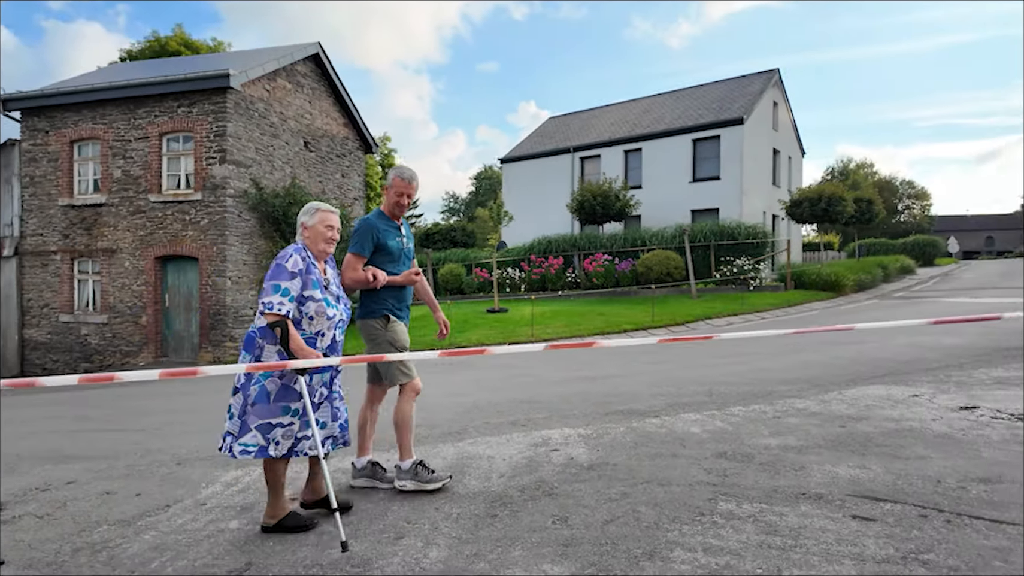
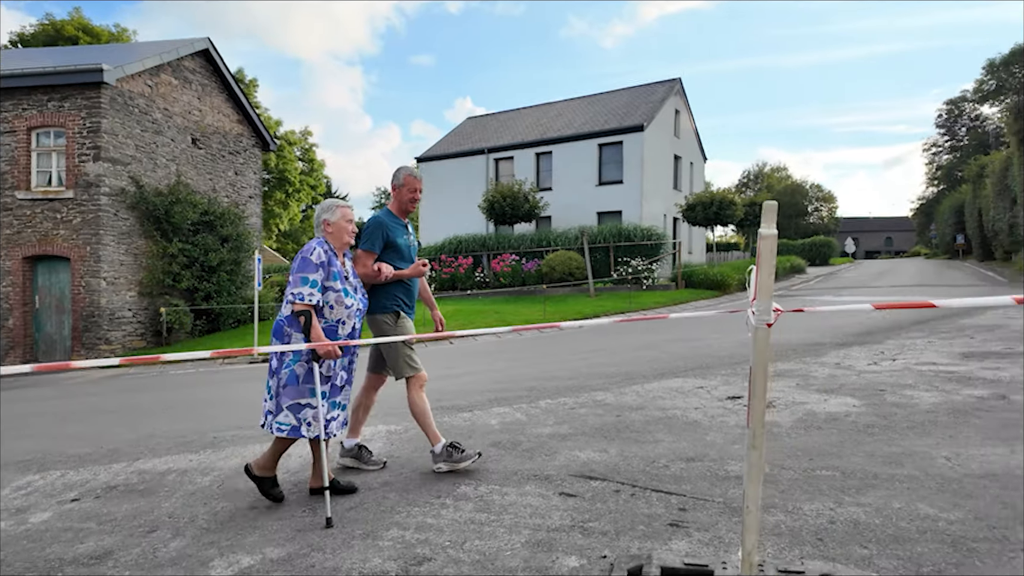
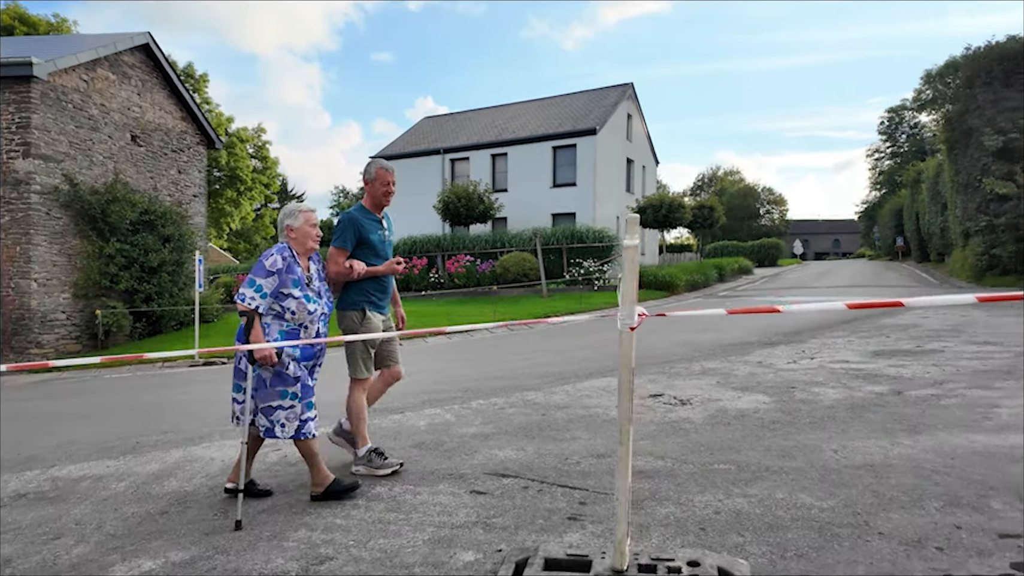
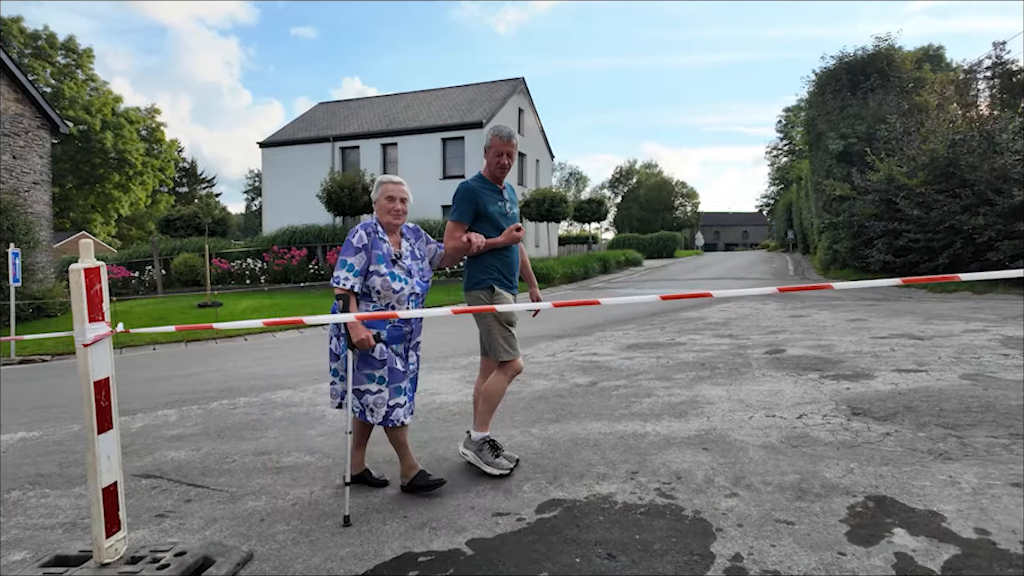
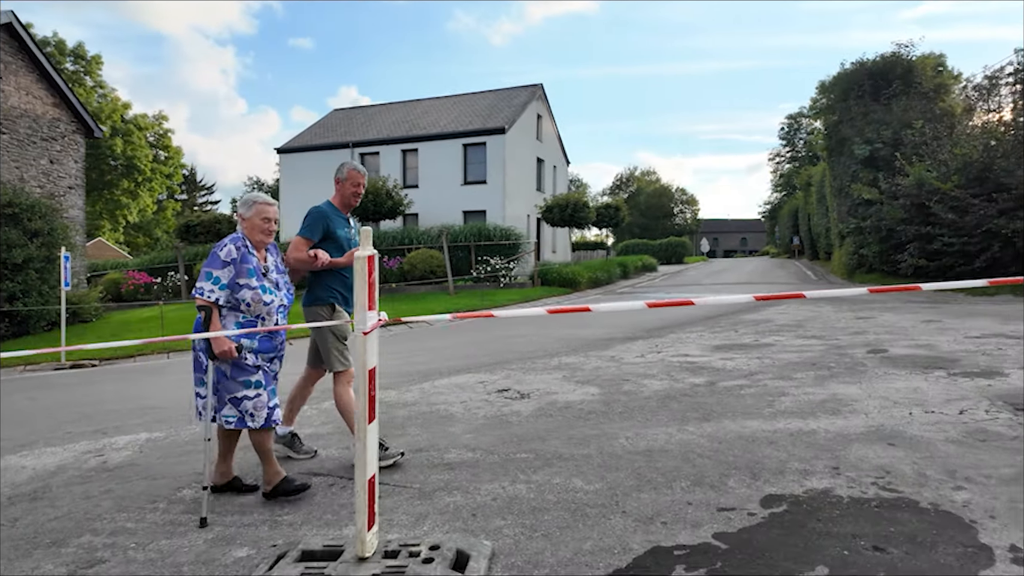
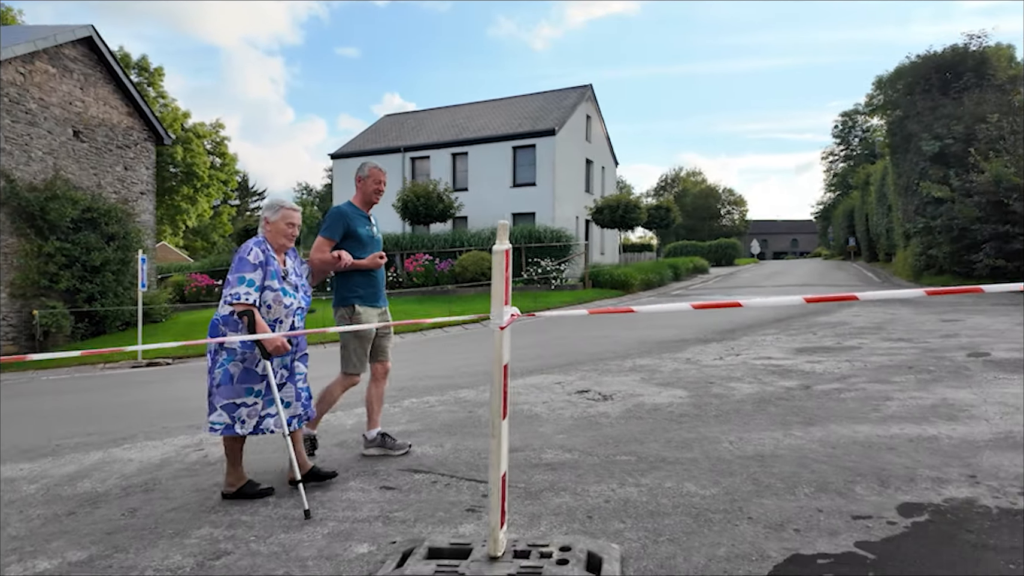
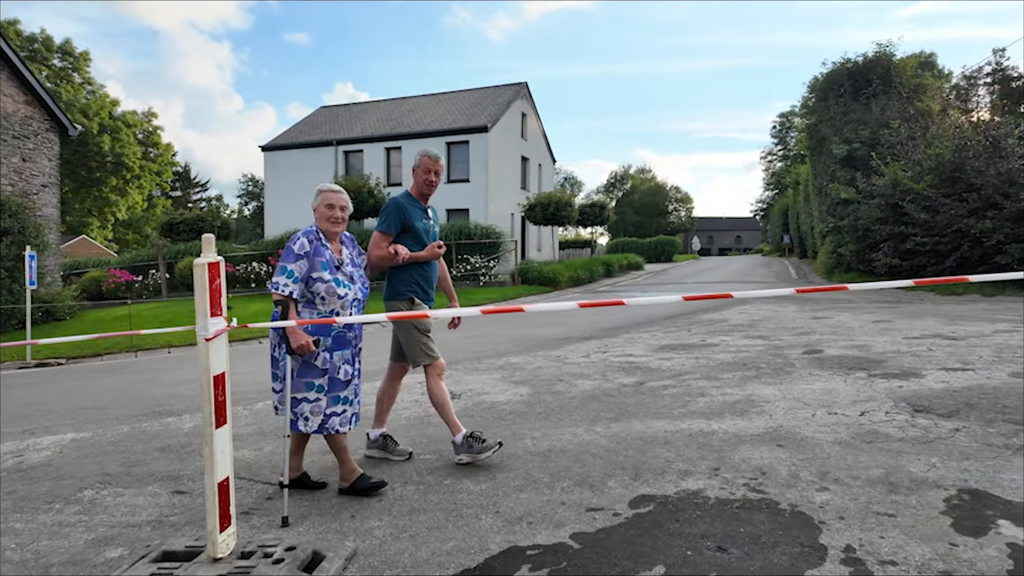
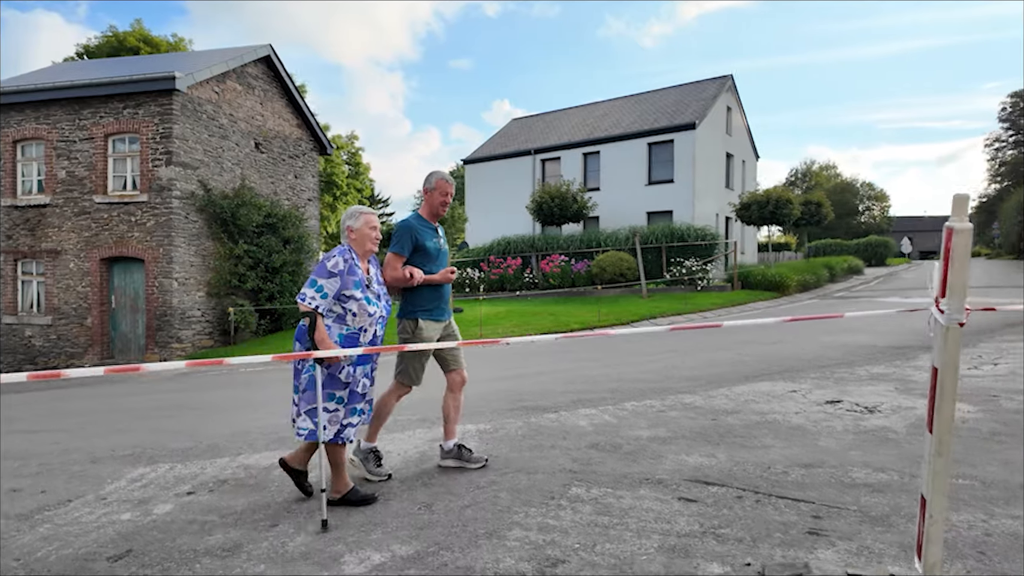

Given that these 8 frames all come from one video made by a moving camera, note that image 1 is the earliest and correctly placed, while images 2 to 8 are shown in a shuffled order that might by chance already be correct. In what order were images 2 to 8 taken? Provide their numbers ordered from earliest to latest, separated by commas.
8, 2, 3, 6, 5, 7, 4
